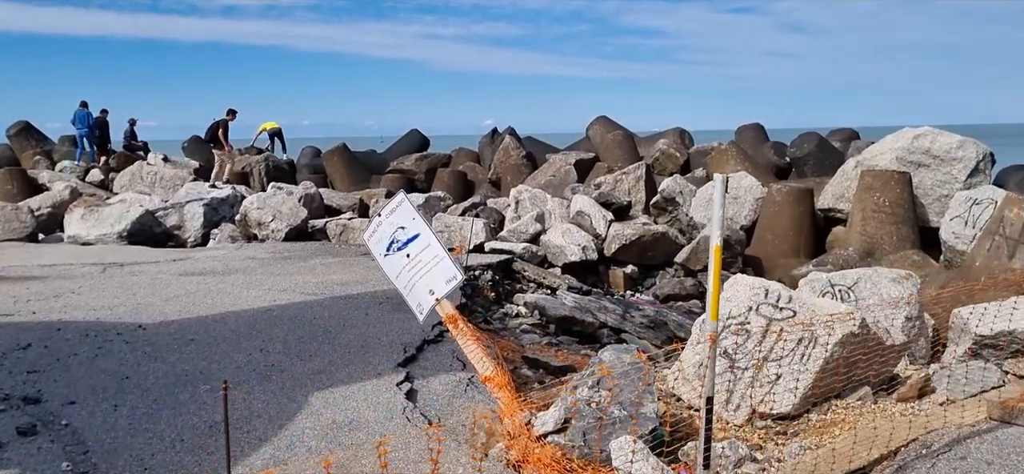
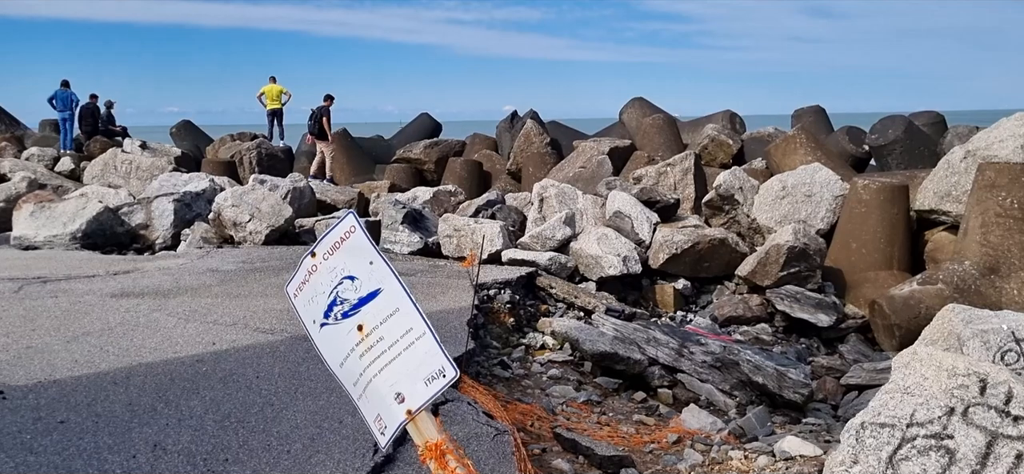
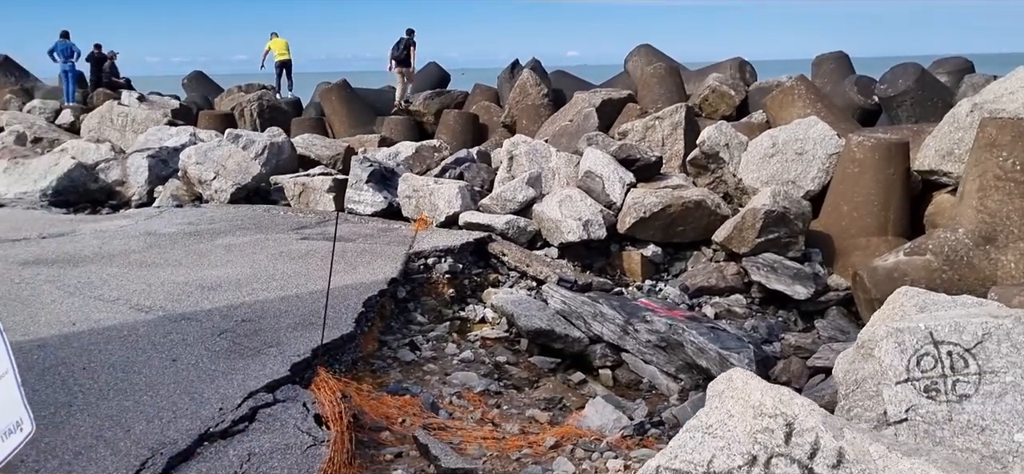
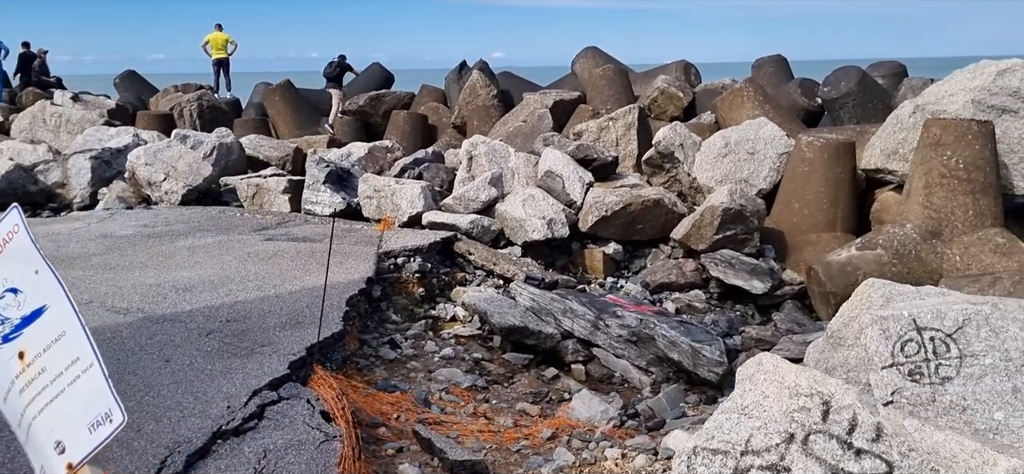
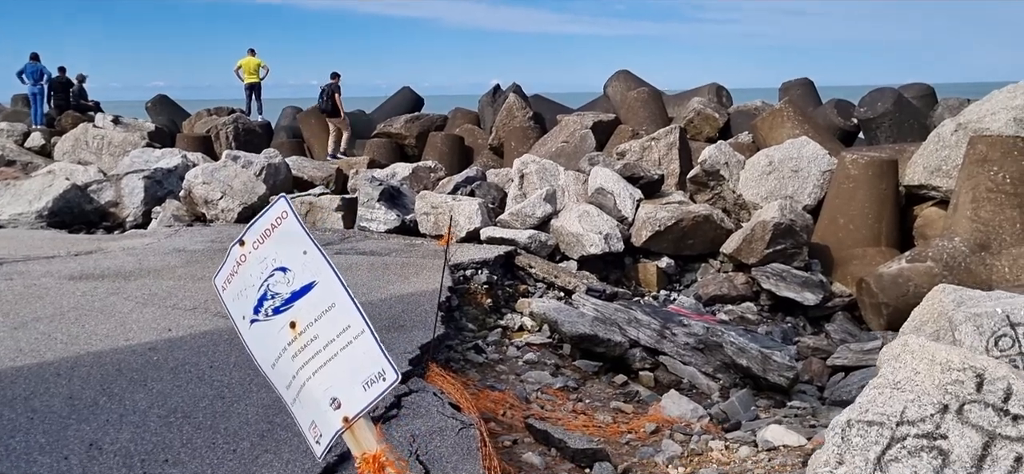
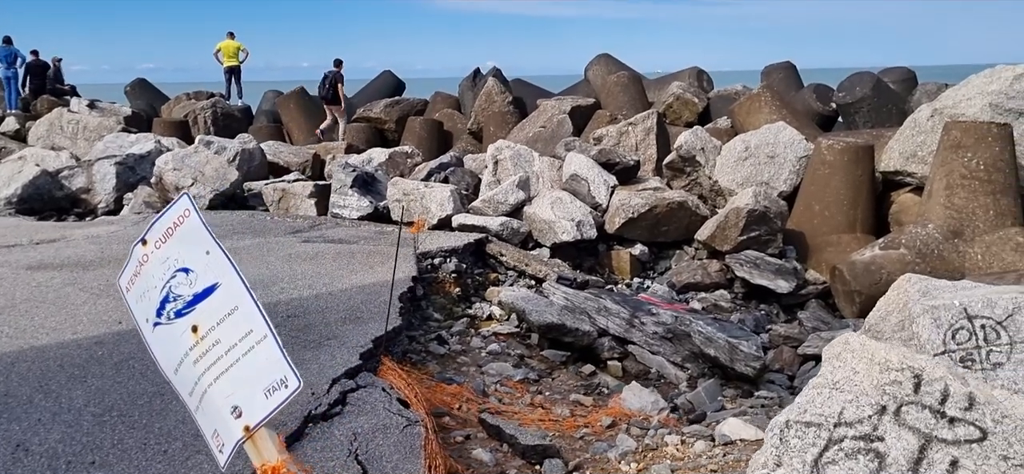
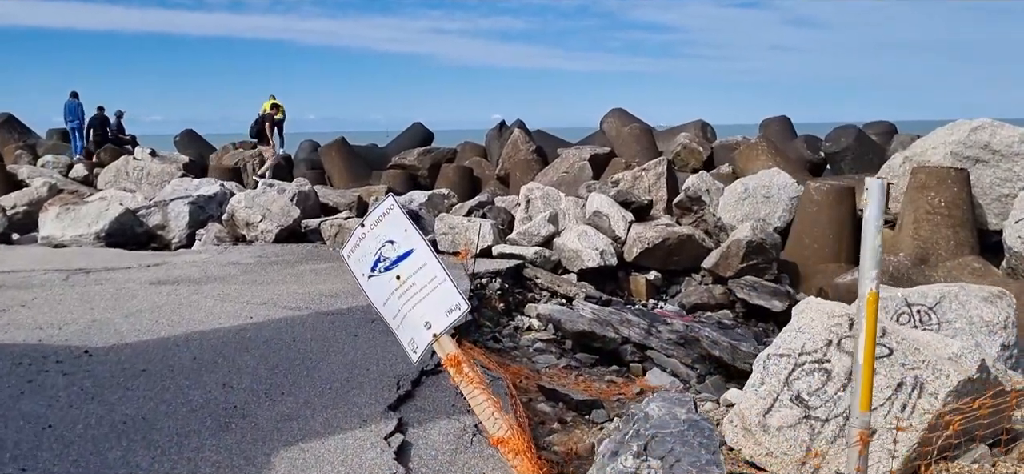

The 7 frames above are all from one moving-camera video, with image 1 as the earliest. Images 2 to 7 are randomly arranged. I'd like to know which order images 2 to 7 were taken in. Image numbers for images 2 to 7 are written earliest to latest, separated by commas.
7, 2, 5, 6, 4, 3
